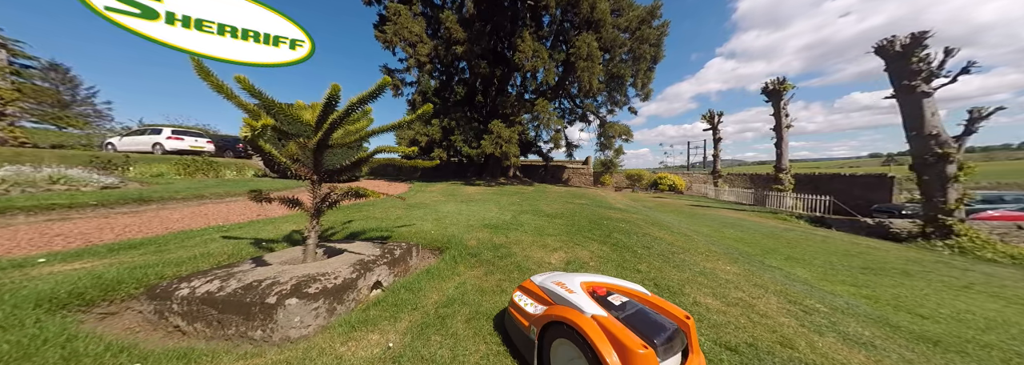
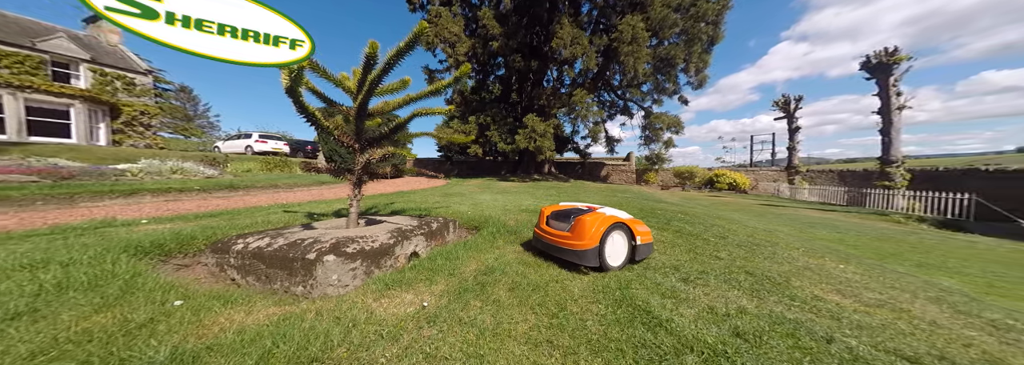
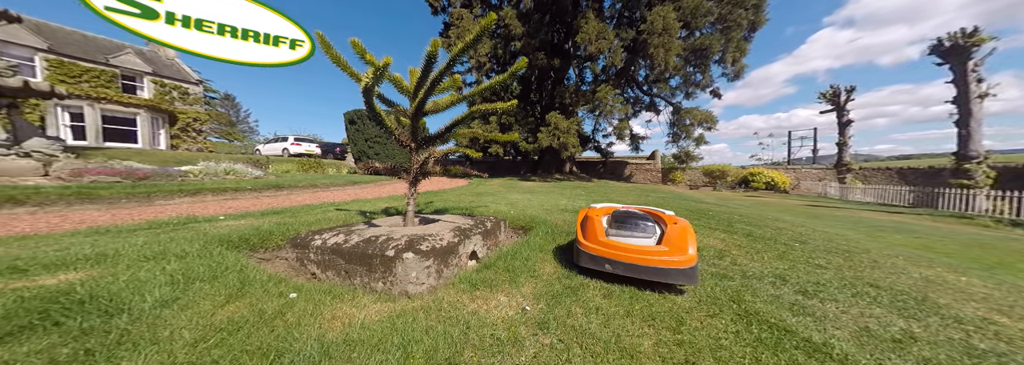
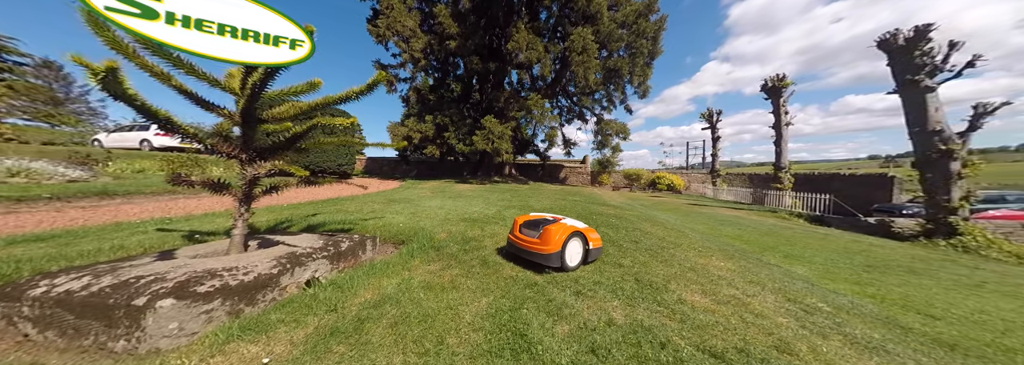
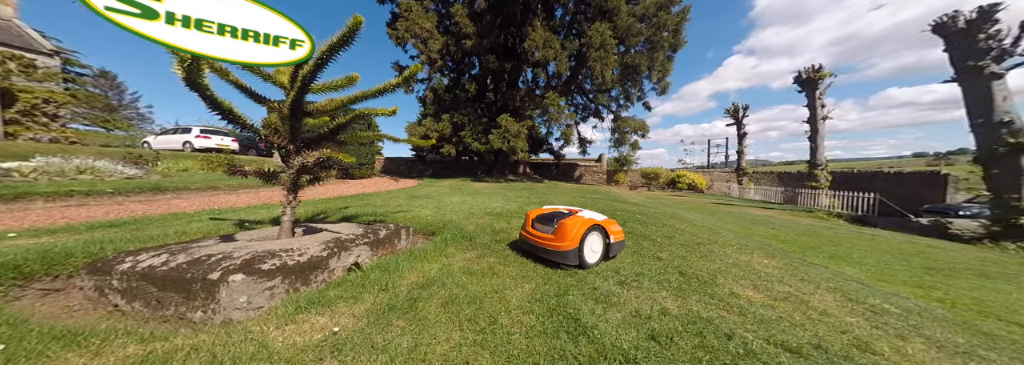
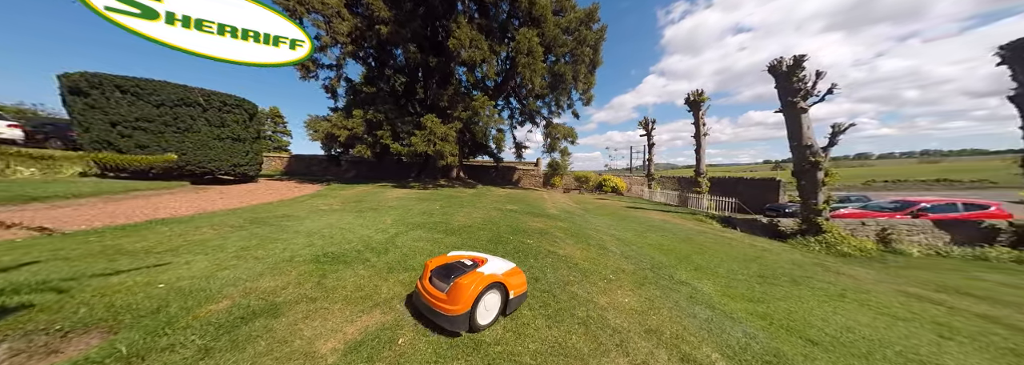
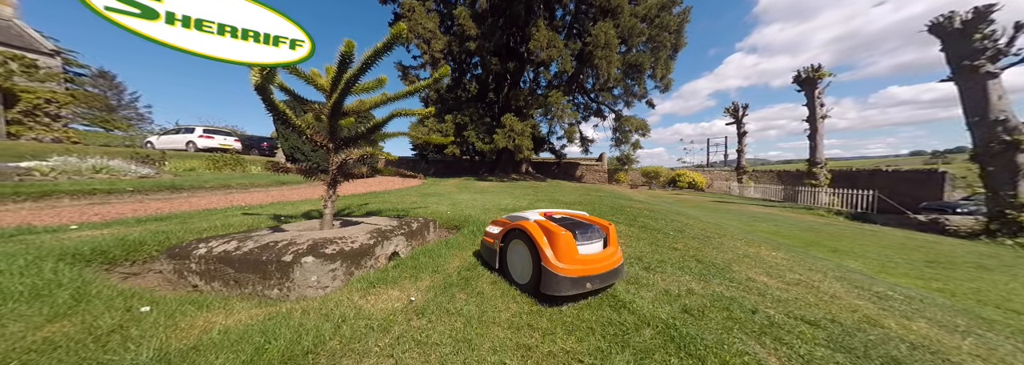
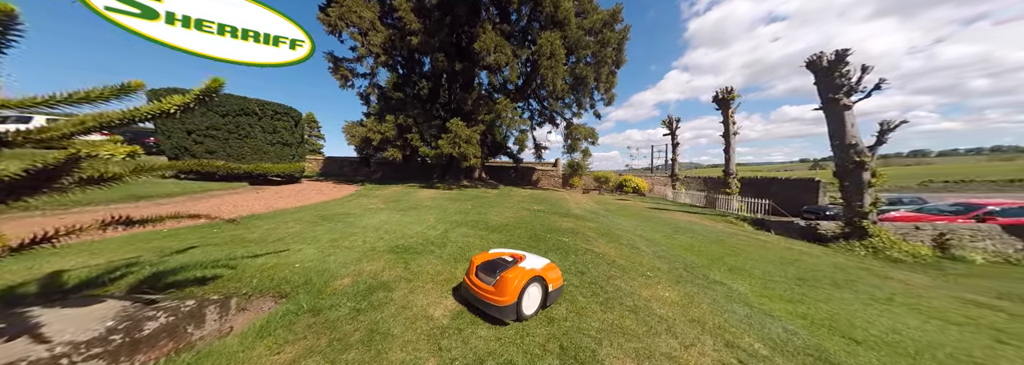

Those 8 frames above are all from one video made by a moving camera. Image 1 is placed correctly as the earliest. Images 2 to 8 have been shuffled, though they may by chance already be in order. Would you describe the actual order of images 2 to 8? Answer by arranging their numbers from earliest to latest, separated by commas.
7, 3, 2, 5, 4, 8, 6
